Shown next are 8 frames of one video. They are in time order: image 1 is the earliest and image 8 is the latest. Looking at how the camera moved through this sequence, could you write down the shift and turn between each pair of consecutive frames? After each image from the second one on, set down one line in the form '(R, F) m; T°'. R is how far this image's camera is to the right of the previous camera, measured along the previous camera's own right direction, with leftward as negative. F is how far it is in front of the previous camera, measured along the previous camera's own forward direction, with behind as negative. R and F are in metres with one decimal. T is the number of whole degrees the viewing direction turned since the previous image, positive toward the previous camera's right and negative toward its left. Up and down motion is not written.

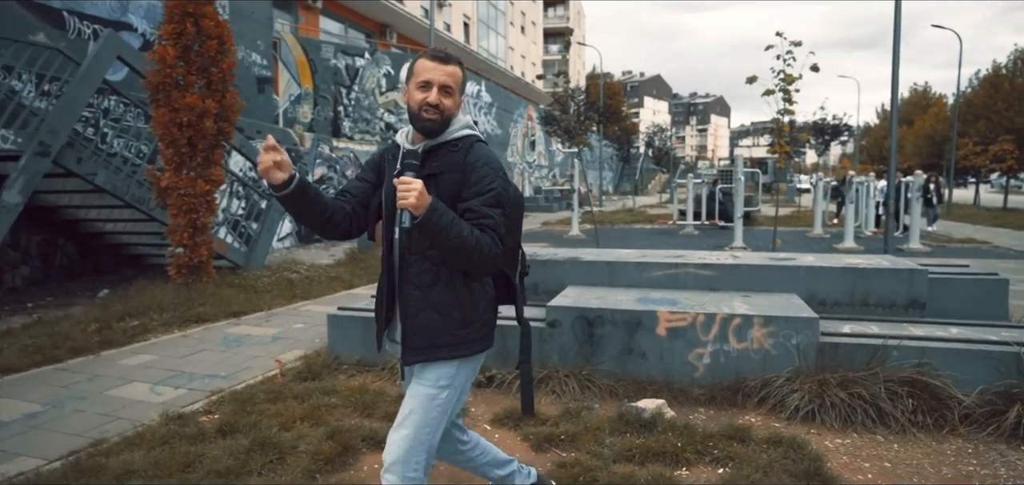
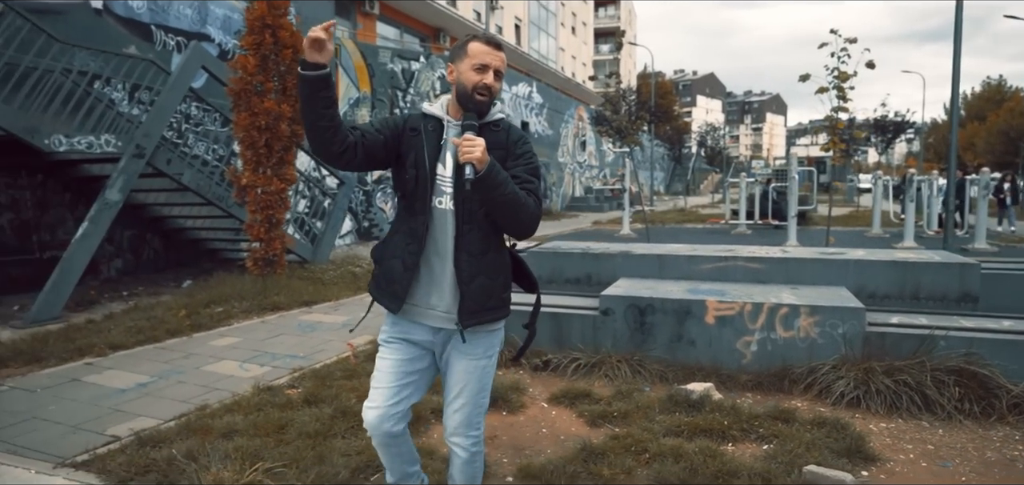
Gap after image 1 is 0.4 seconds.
(0.0, -0.3) m; -4°
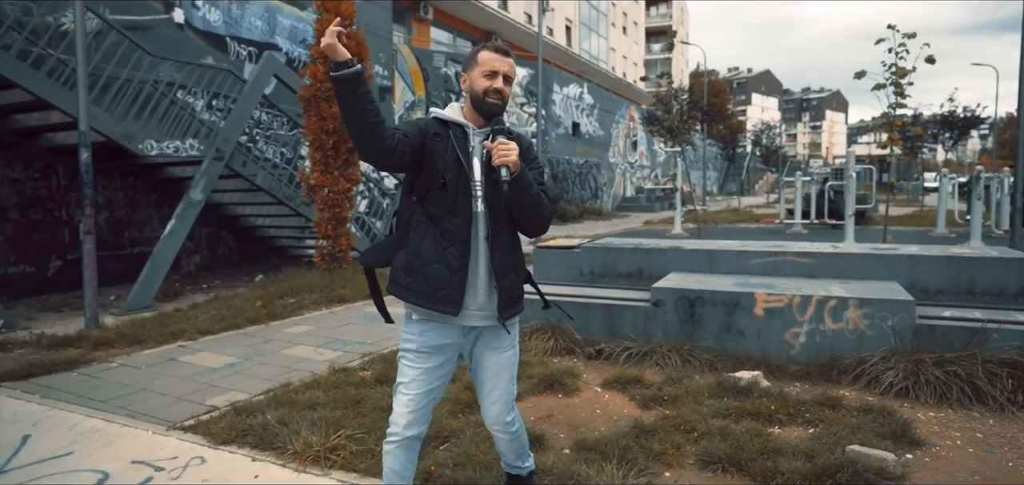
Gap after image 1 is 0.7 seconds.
(0.0, -0.3) m; -4°
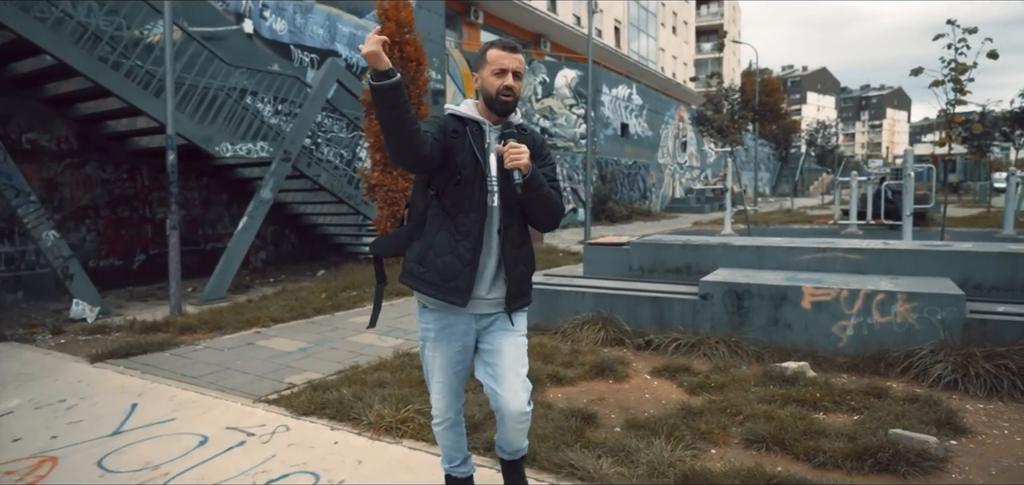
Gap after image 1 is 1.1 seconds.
(-0.1, -0.3) m; -4°
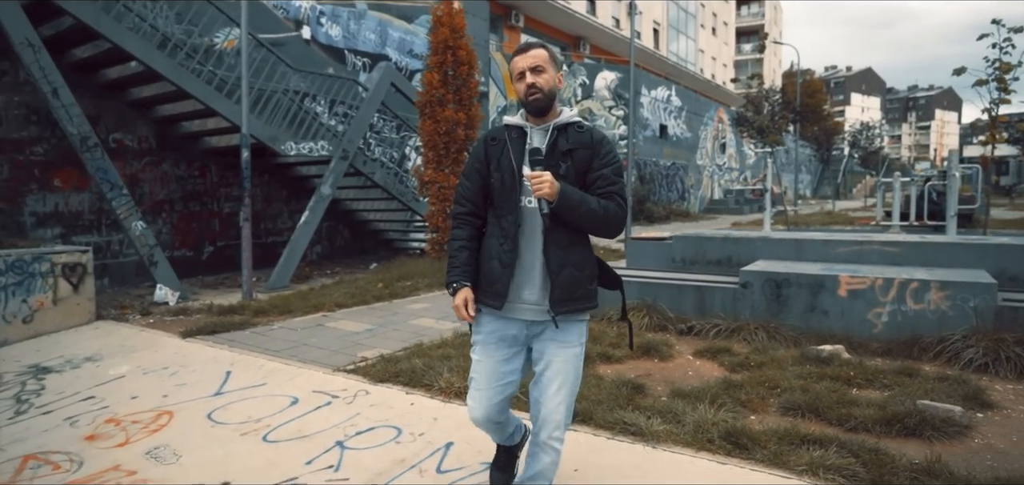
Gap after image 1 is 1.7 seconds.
(-0.2, -0.5) m; -3°
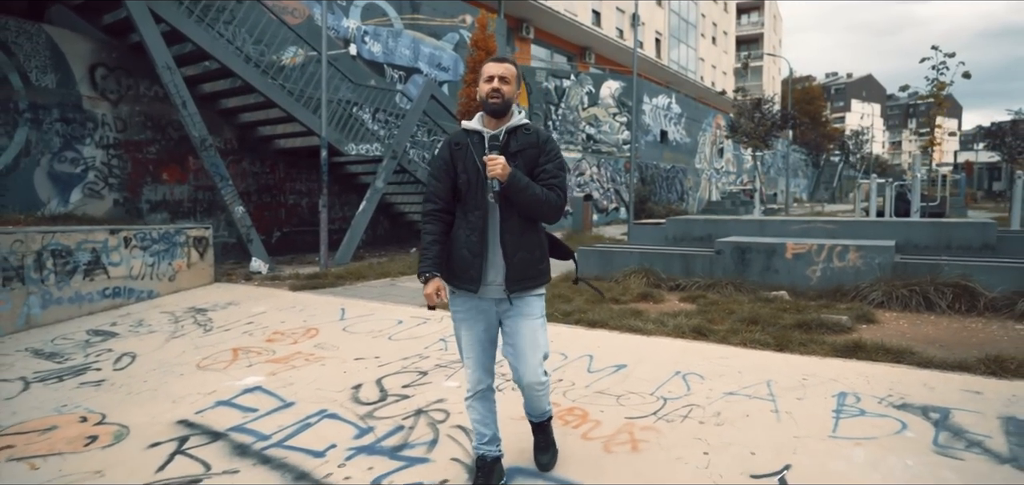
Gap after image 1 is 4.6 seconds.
(-0.4, -2.0) m; 0°
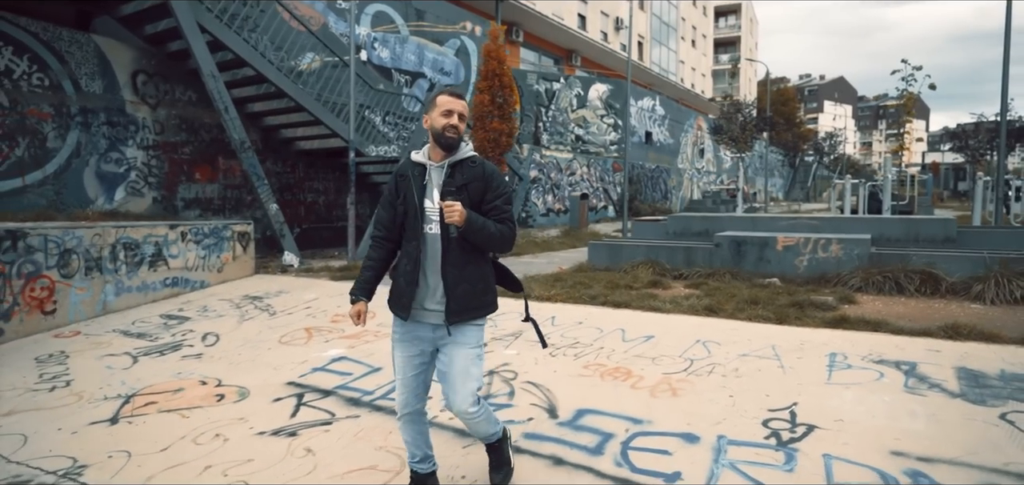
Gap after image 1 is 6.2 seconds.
(-0.6, -0.9) m; +2°
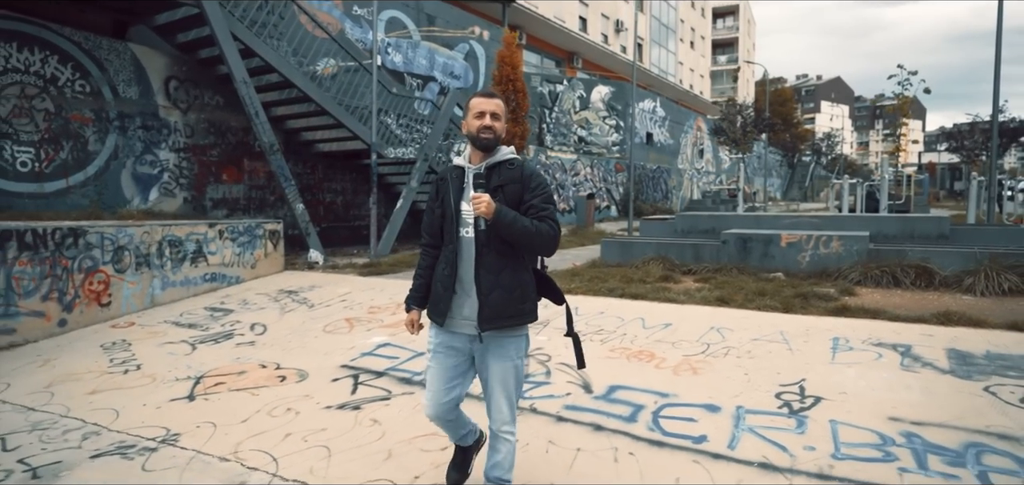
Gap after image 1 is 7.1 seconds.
(-0.3, -0.5) m; 0°
